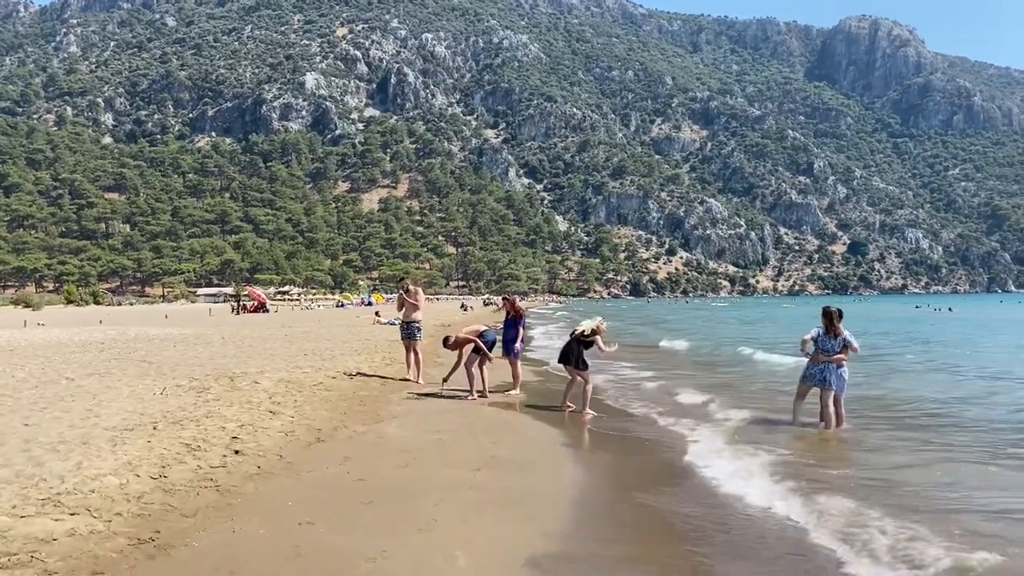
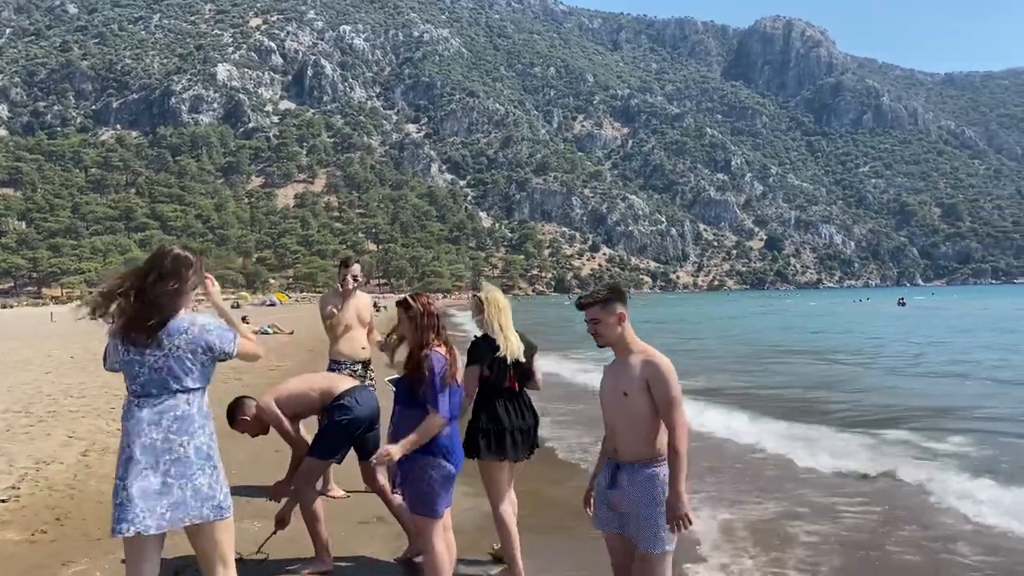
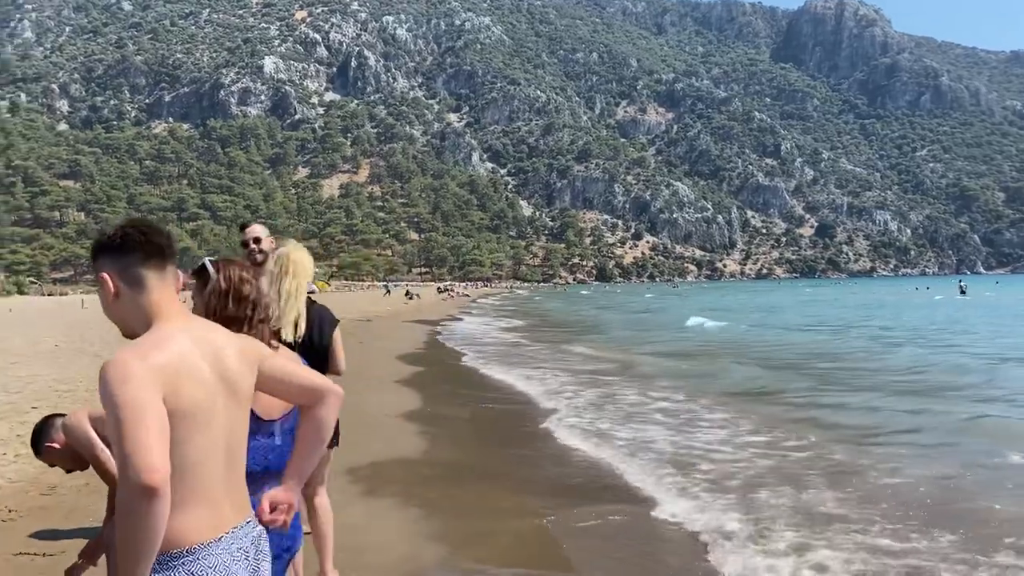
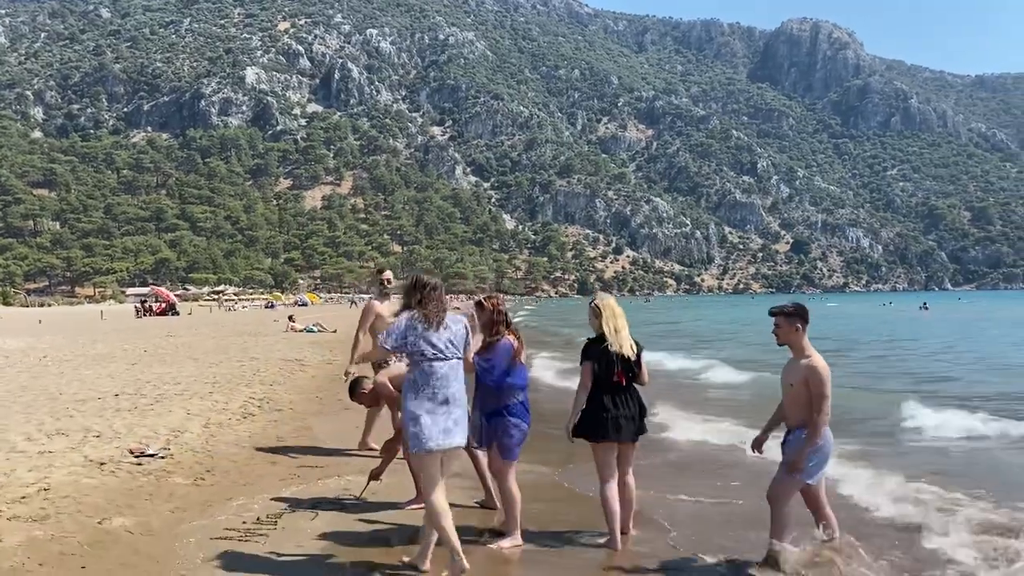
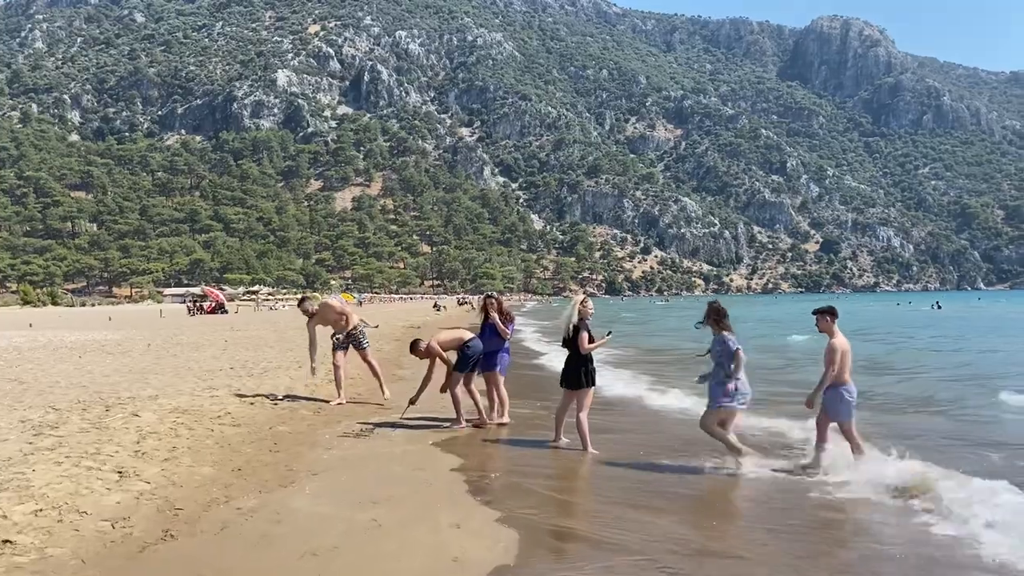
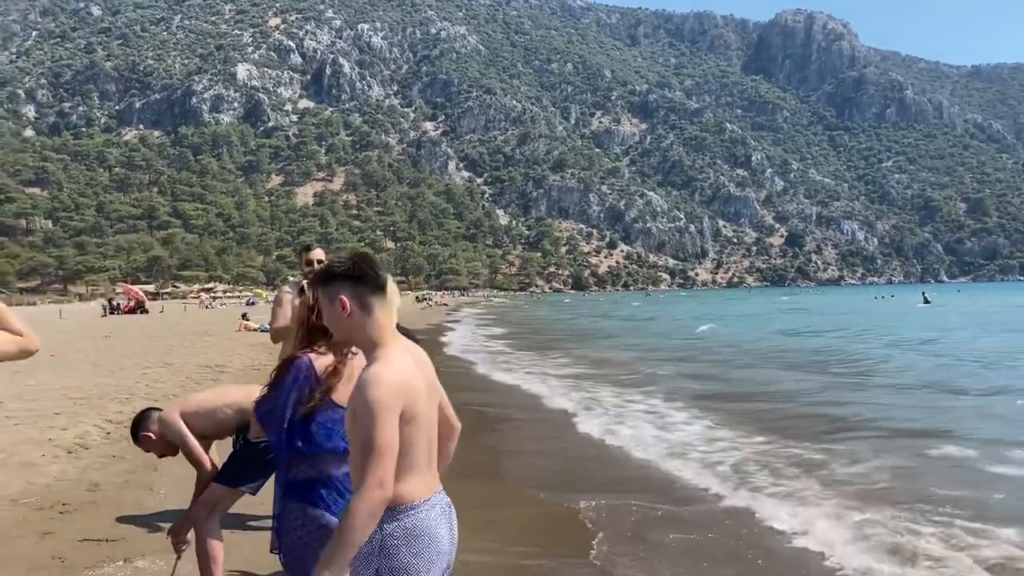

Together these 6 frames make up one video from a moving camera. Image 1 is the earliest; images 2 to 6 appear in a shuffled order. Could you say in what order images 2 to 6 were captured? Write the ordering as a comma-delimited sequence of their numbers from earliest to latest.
5, 4, 2, 6, 3
